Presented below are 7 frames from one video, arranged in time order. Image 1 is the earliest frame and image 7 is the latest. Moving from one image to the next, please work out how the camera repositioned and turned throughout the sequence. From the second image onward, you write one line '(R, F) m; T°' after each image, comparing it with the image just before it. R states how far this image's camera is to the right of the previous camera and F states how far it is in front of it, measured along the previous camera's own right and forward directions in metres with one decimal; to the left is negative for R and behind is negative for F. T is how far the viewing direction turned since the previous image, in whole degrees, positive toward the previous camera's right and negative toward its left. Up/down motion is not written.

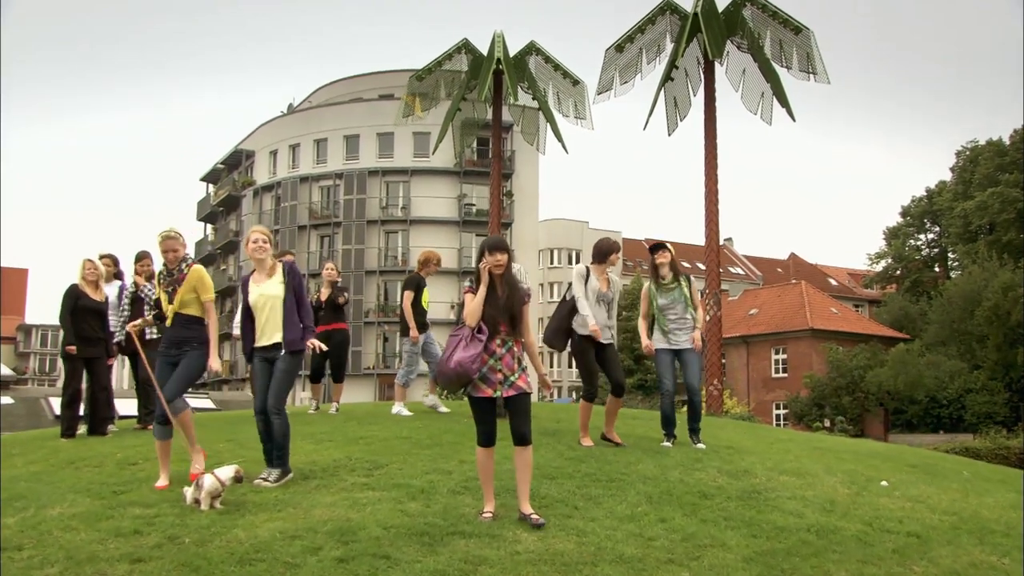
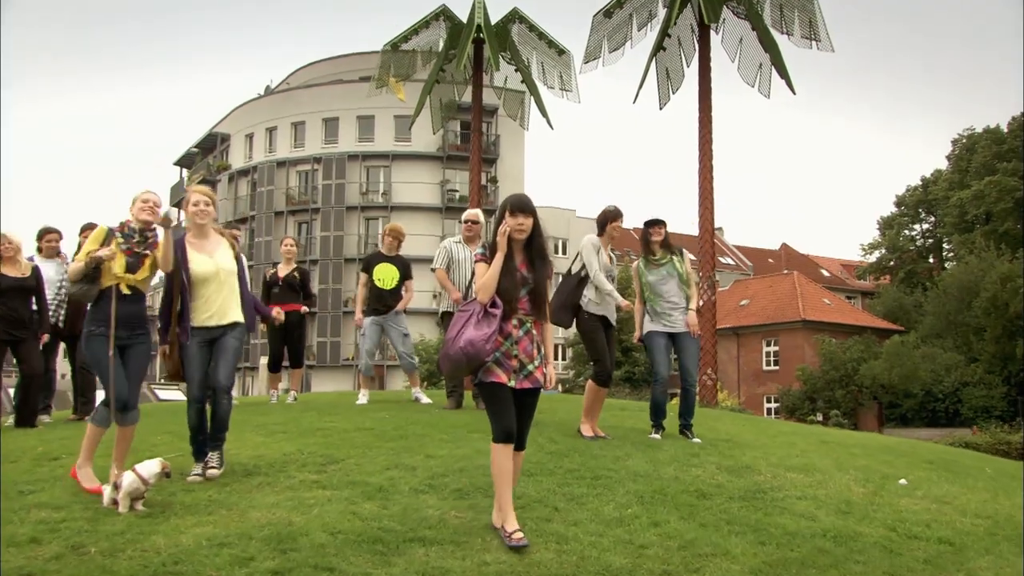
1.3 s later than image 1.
(+0.1, +1.0) m; +1°
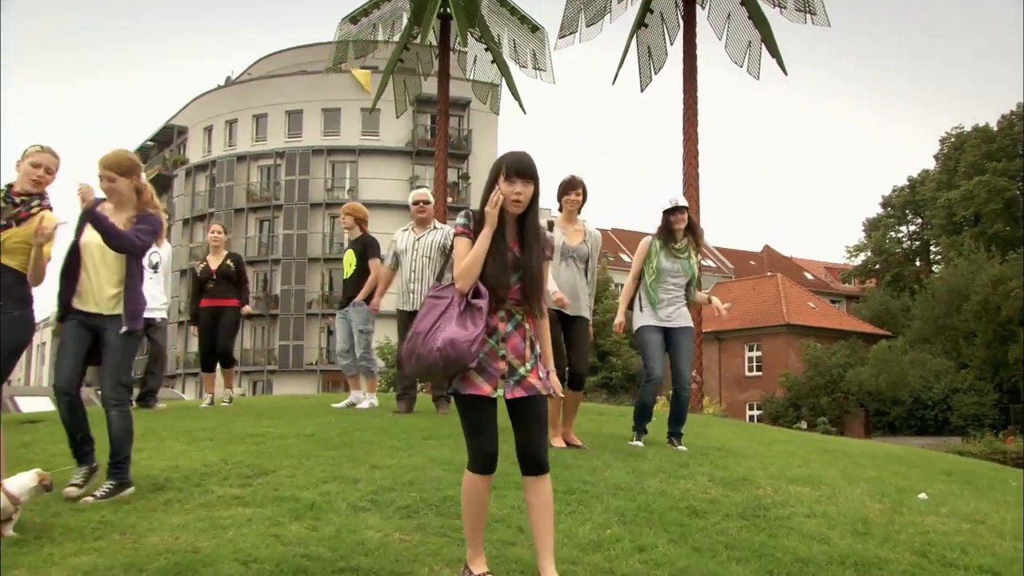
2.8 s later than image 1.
(+0.1, +1.1) m; +1°
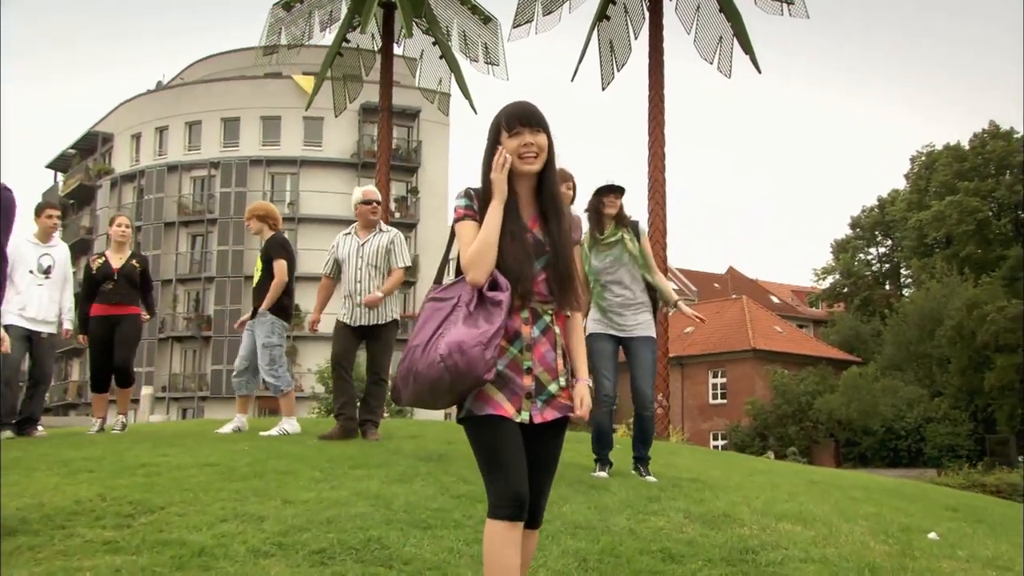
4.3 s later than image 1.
(+0.1, +1.1) m; +2°
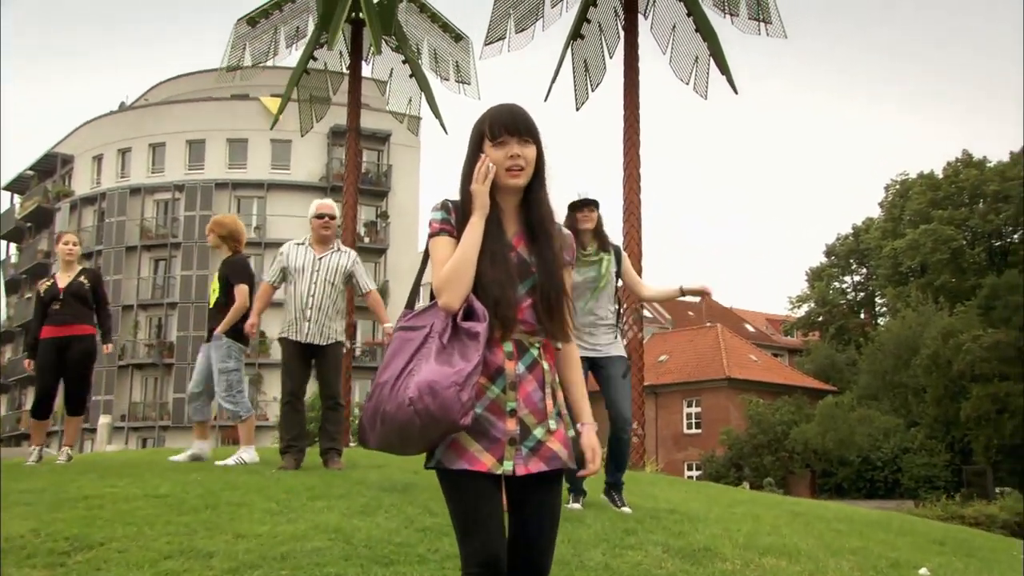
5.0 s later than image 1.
(0.0, +0.3) m; +1°
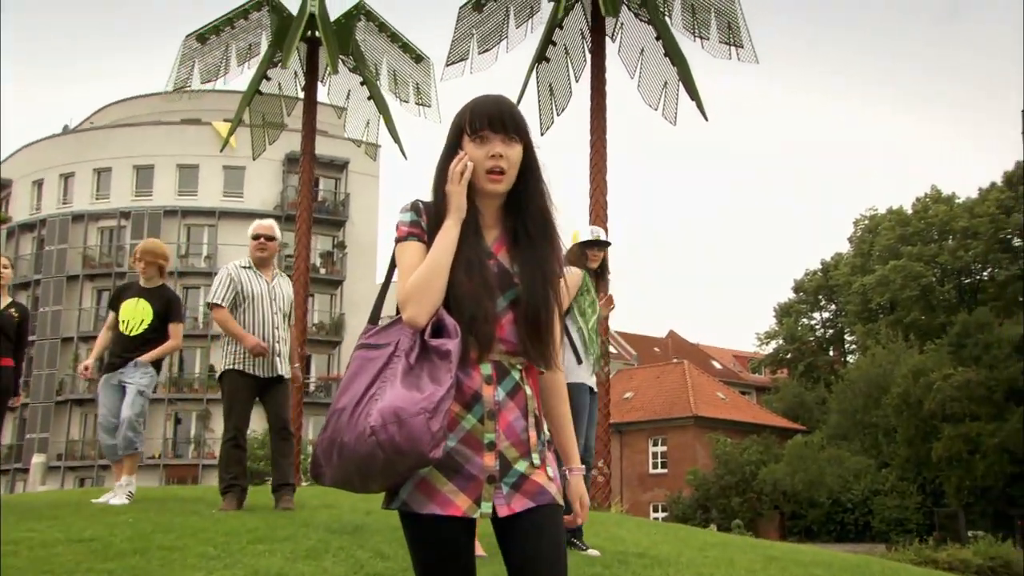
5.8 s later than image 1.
(0.0, +0.6) m; +2°
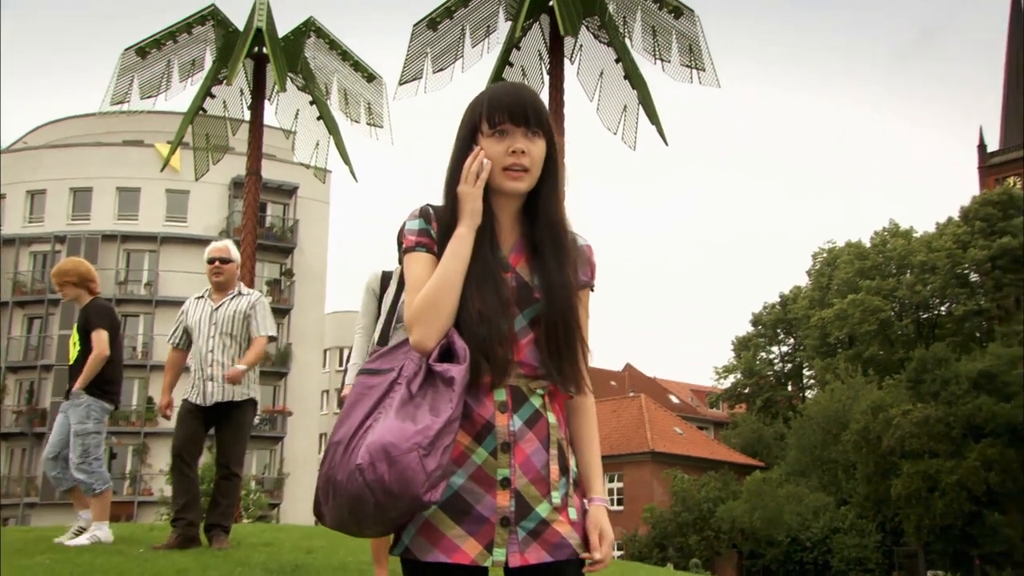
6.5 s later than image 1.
(0.0, +0.5) m; +2°
